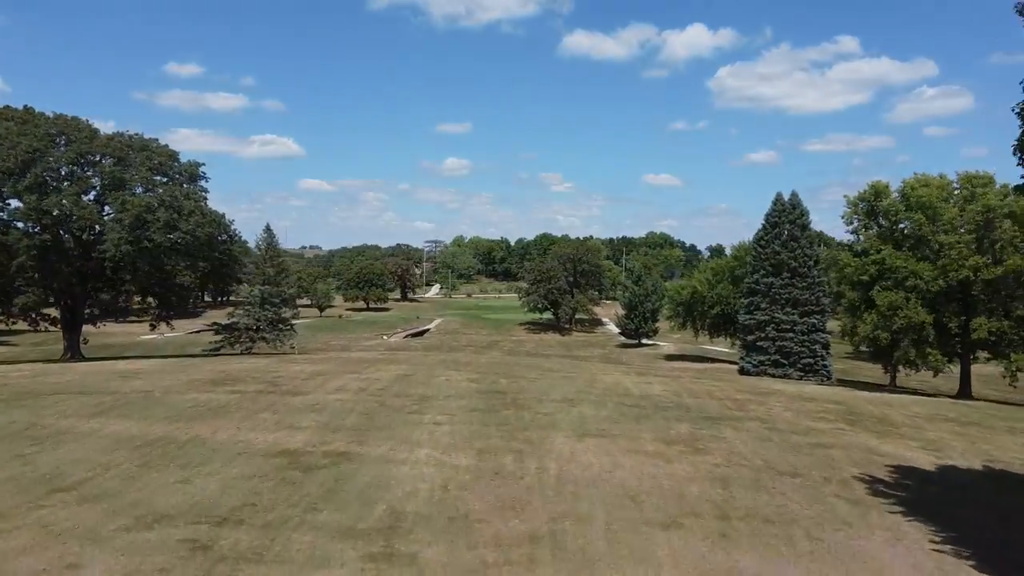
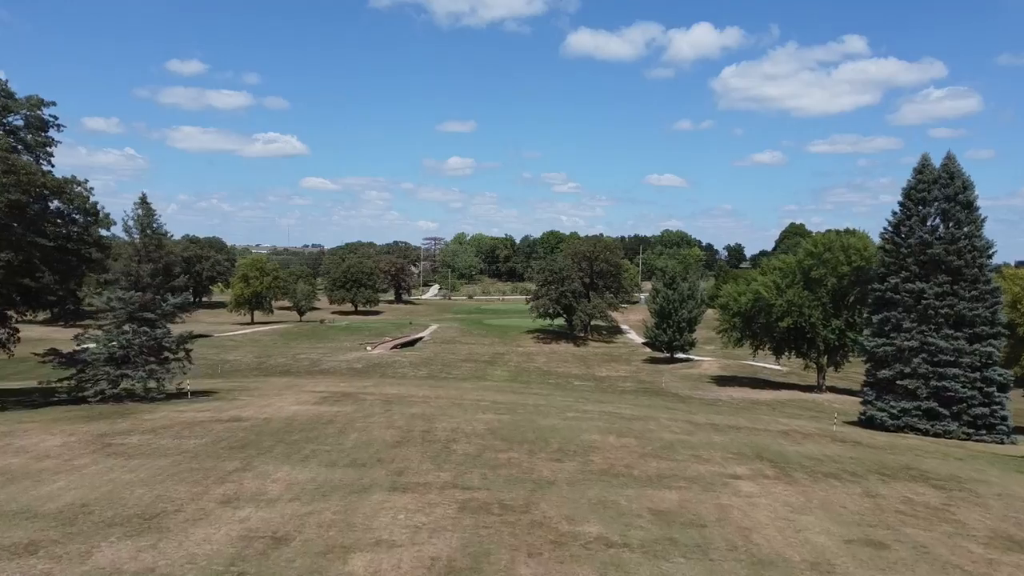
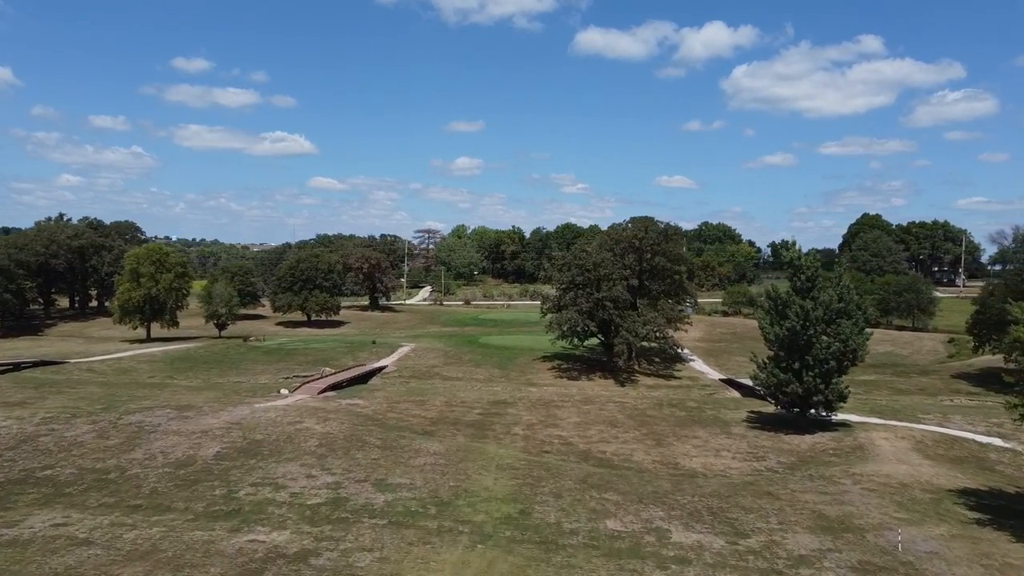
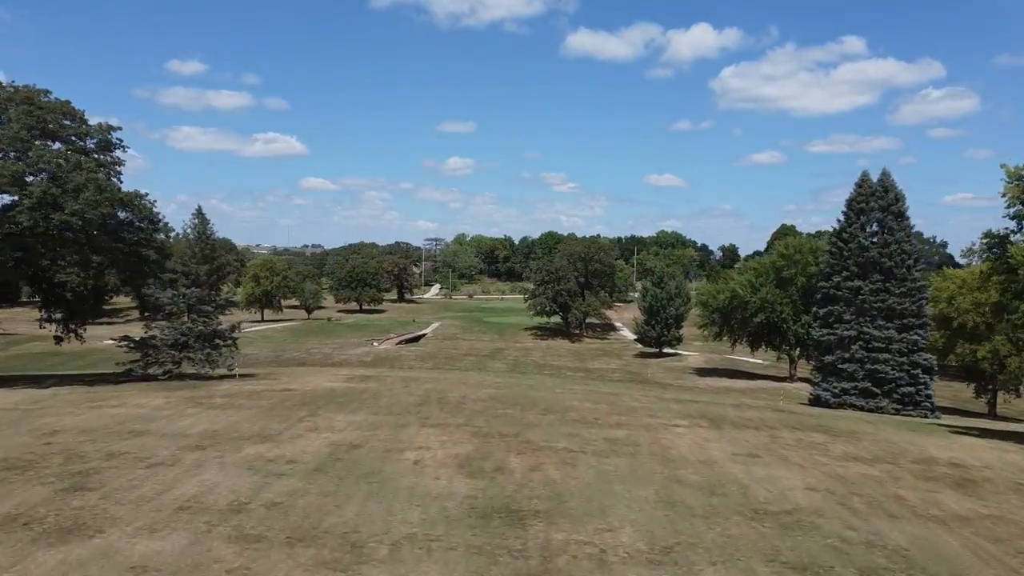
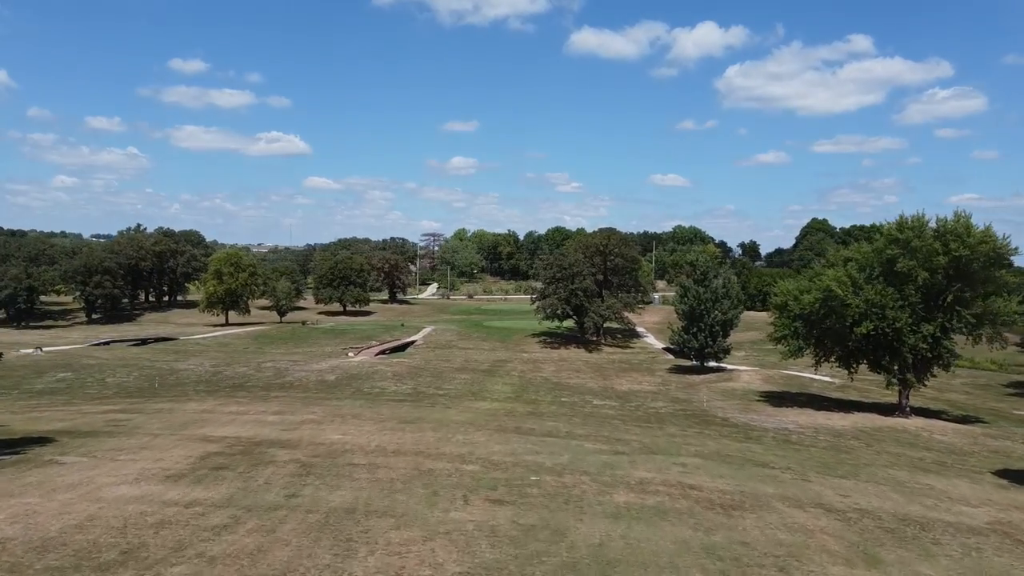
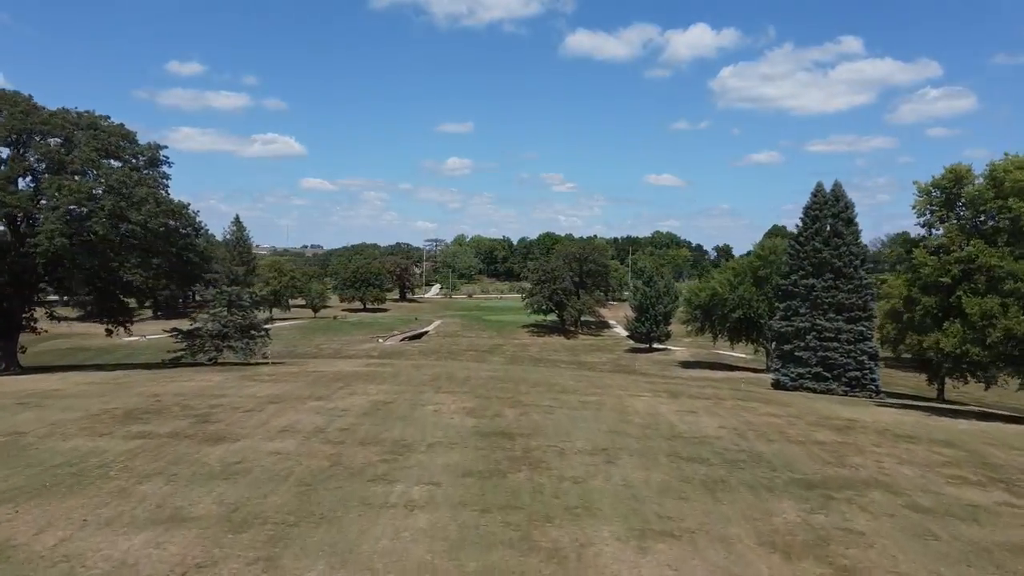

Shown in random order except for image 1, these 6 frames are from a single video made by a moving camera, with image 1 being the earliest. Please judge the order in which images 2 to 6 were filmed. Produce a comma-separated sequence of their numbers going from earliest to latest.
6, 4, 2, 5, 3
